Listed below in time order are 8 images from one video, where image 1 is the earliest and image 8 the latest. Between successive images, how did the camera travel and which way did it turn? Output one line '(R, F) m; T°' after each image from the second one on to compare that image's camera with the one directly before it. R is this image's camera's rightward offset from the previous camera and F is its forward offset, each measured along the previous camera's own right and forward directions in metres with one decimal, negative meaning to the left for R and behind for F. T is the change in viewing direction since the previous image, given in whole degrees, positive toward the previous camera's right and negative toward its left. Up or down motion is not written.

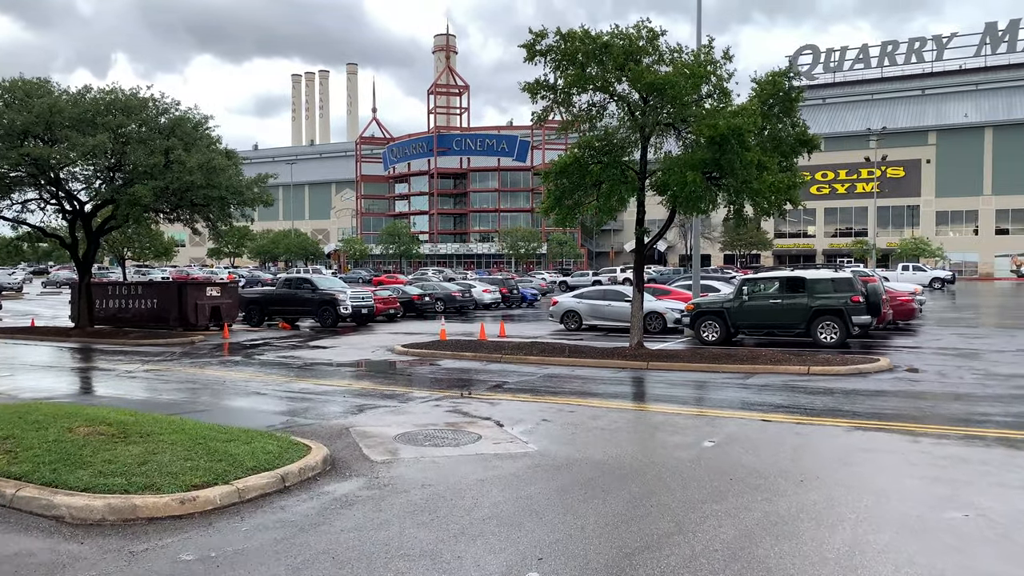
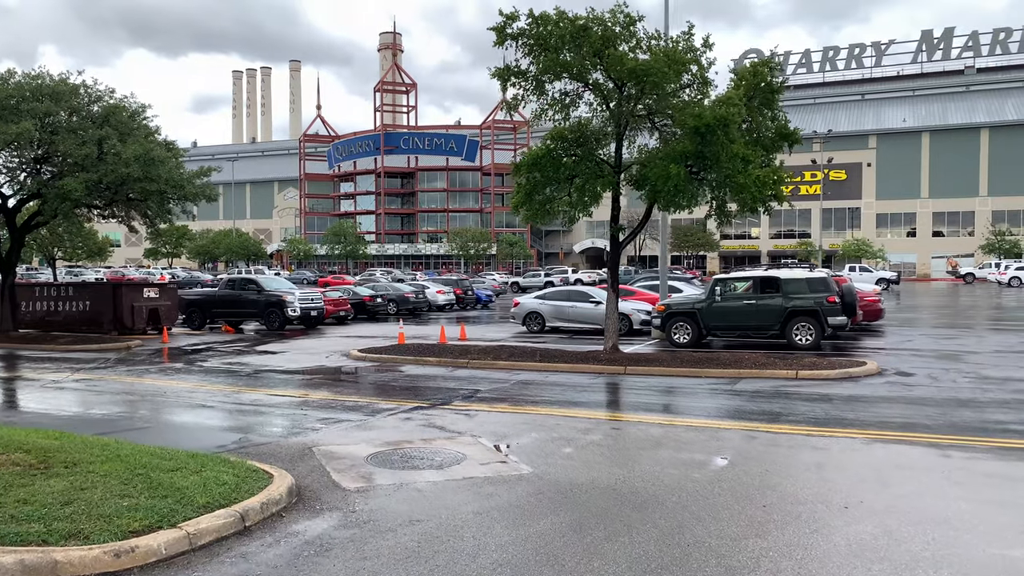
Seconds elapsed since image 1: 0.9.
(-0.4, +1.0) m; +4°
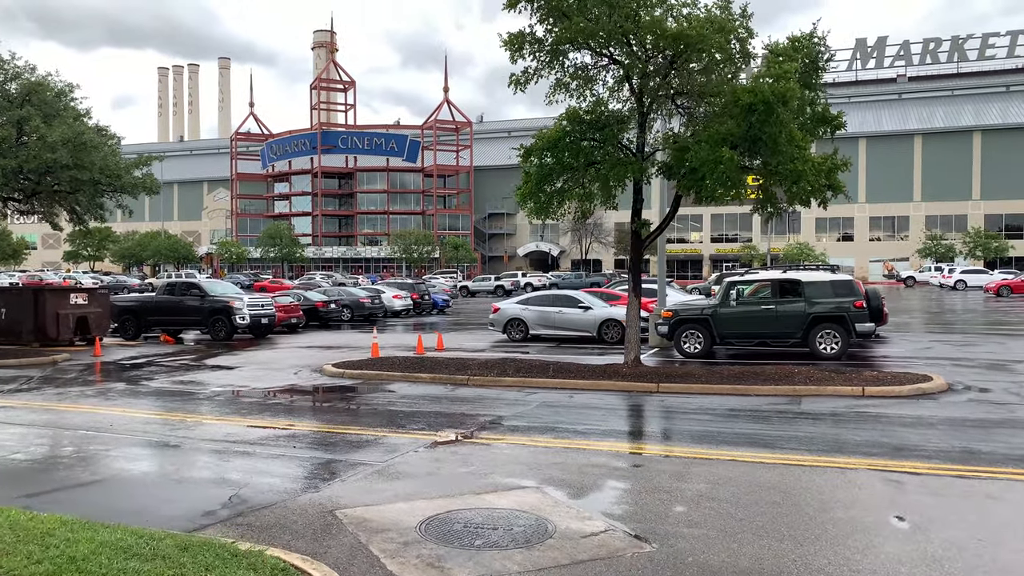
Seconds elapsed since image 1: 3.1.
(-1.2, +2.1) m; +5°
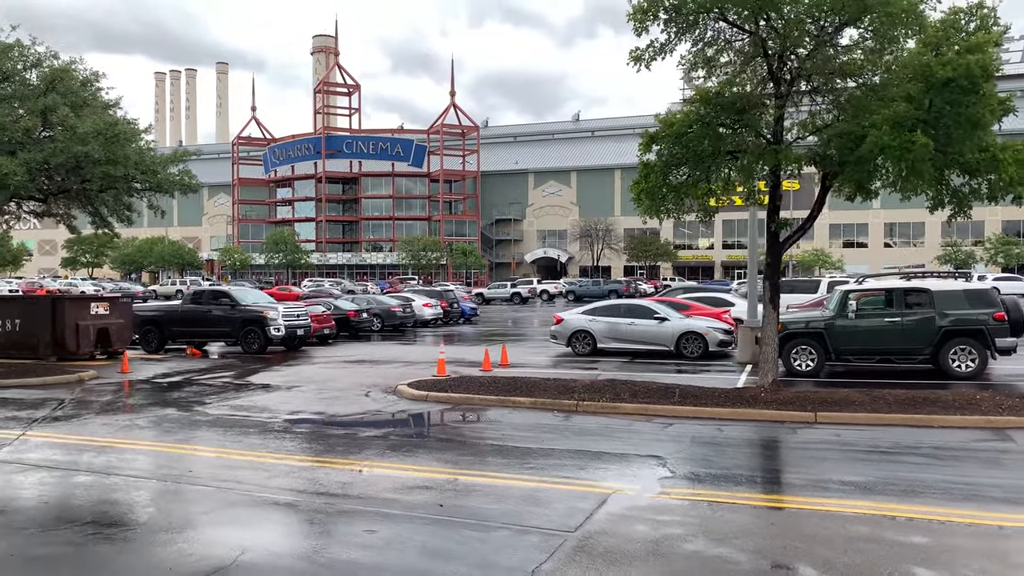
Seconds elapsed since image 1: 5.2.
(-1.7, +1.8) m; 0°
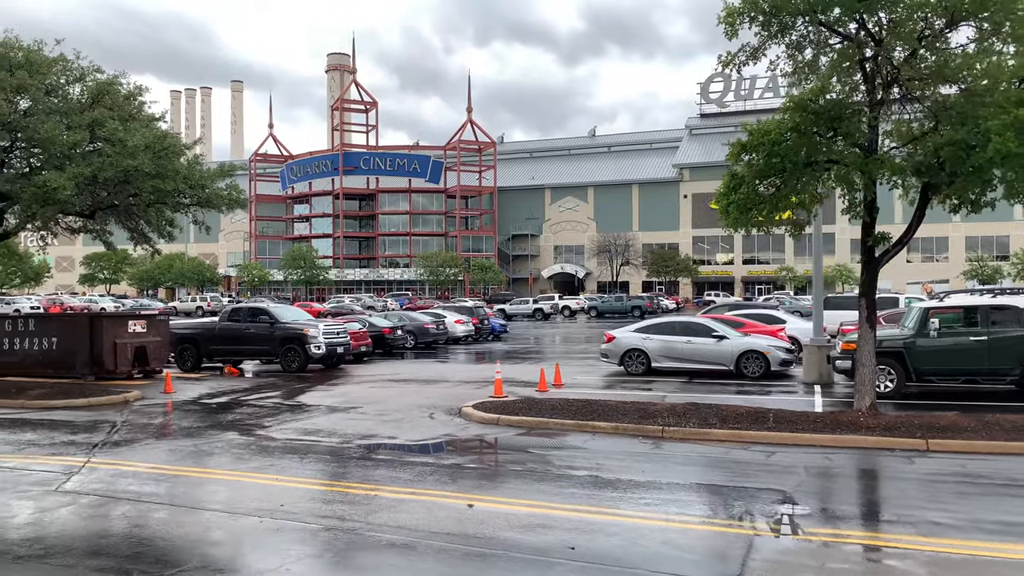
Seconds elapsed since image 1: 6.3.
(-0.9, +0.6) m; -1°
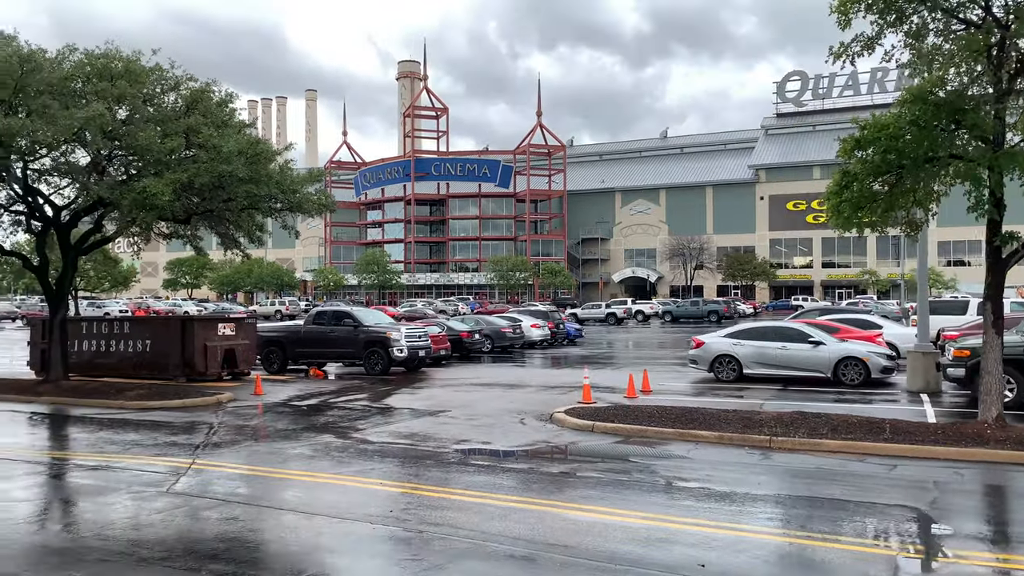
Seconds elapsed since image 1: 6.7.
(-0.4, +0.2) m; -5°
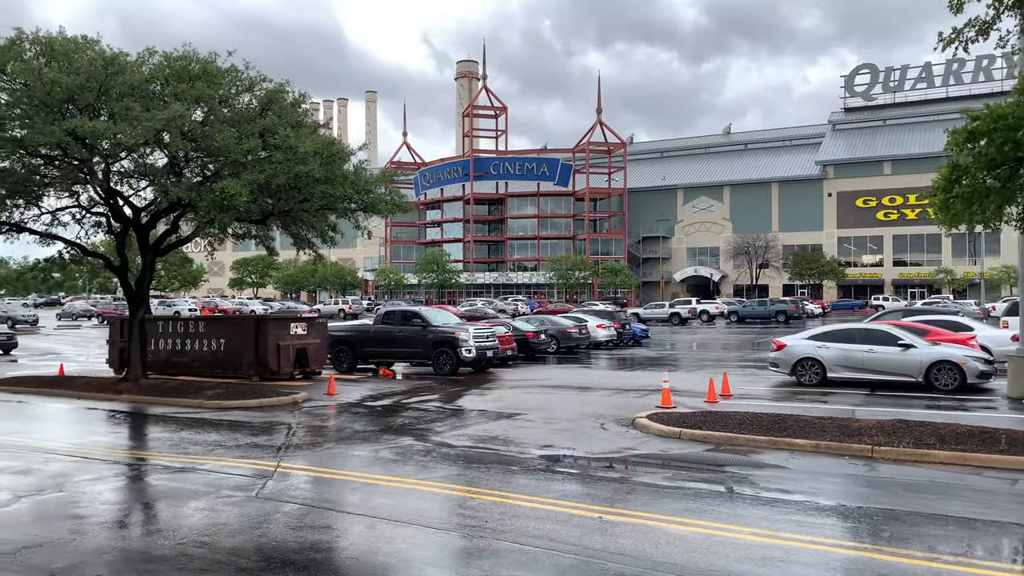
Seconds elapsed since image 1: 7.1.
(-0.4, +0.3) m; -4°
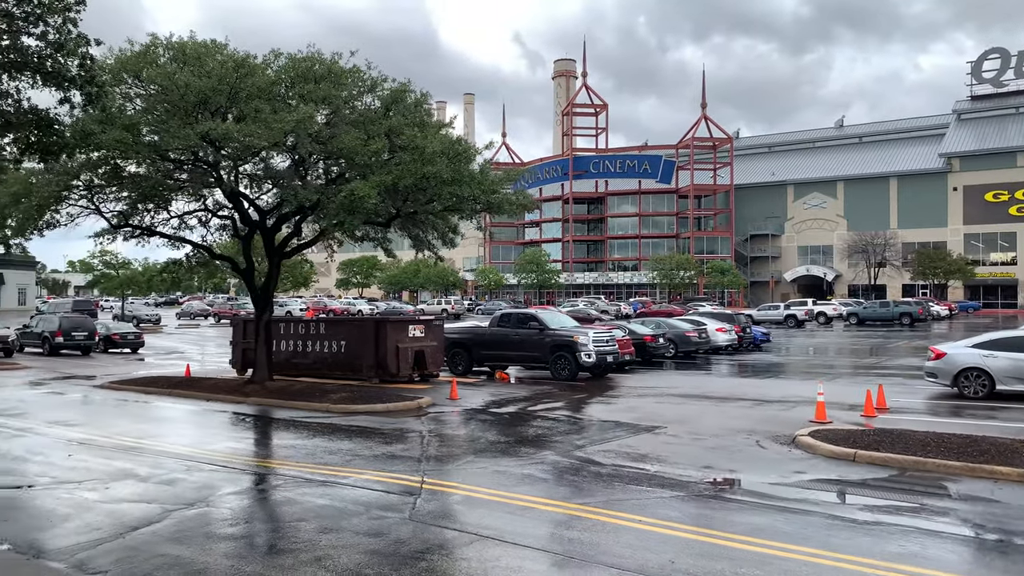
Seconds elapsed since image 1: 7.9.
(-0.7, +0.7) m; -7°
